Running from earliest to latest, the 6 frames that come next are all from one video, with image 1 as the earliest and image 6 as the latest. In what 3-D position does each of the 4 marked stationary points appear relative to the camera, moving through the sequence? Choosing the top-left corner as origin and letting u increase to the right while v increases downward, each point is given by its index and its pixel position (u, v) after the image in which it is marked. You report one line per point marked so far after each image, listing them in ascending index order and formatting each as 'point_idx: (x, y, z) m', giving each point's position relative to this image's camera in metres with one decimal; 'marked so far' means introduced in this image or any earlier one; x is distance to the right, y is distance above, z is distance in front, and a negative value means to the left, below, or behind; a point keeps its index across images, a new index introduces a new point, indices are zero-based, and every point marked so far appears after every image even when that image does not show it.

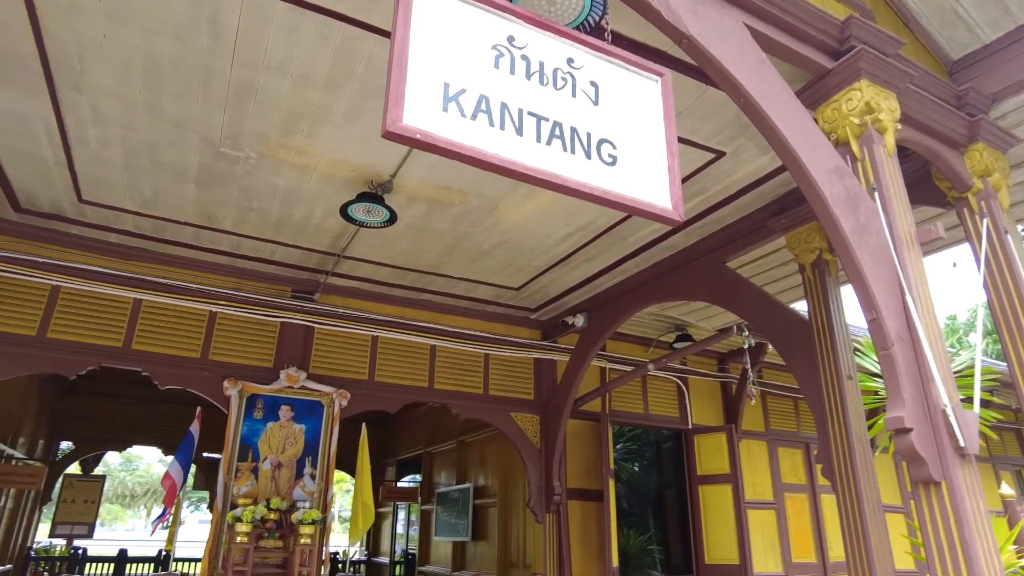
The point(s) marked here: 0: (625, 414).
0: (+1.1, -1.3, +6.5) m
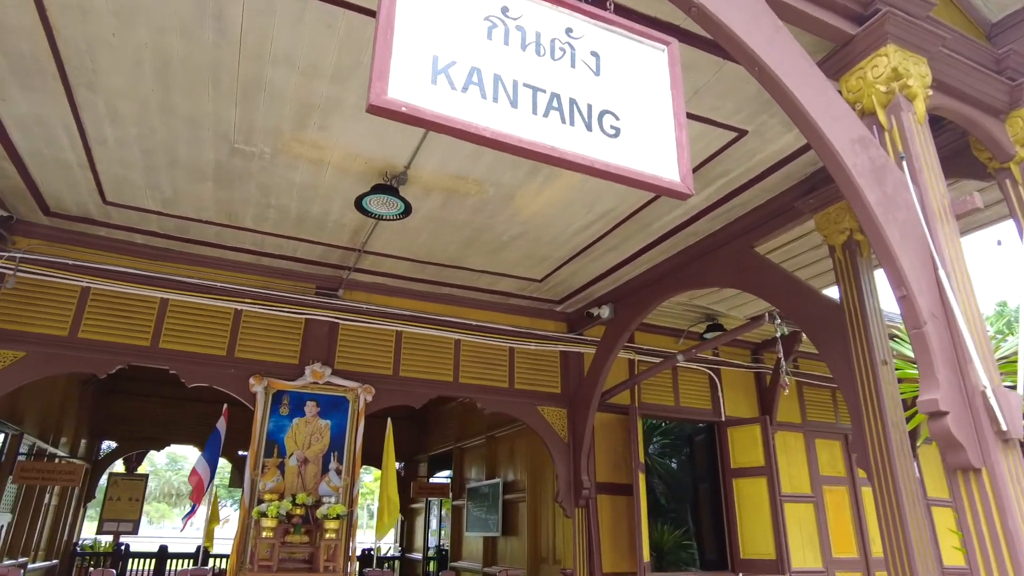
0: (+1.4, -1.2, +6.4) m
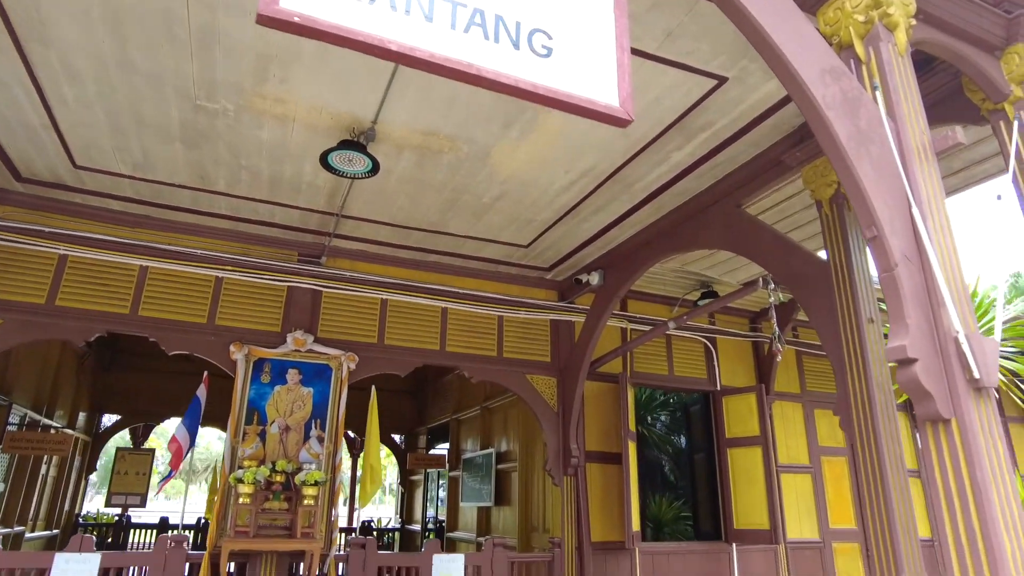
0: (+1.3, -0.8, +6.3) m
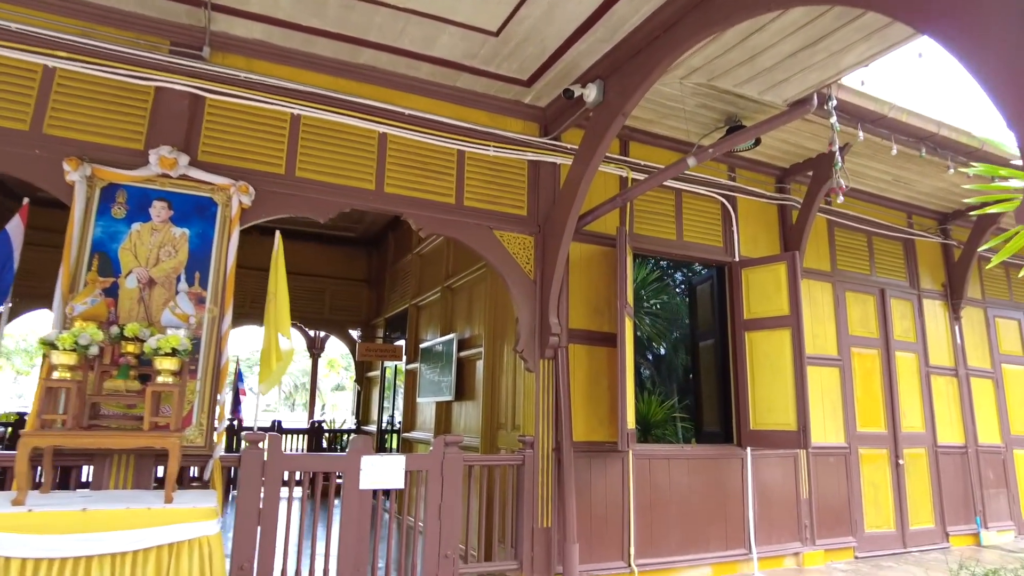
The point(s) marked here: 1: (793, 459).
0: (+1.0, +0.4, +4.9) m
1: (+2.2, -1.3, +5.1) m
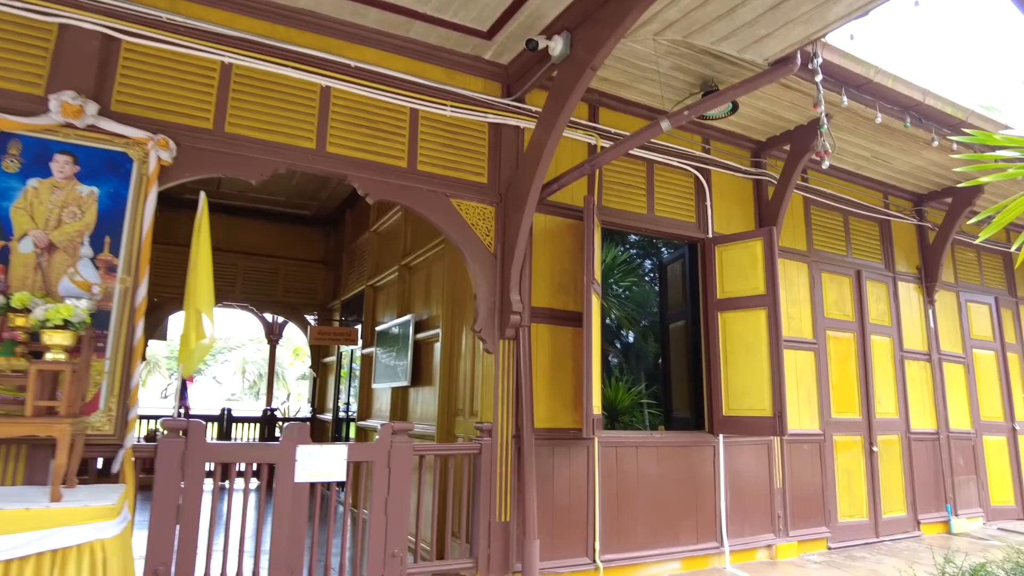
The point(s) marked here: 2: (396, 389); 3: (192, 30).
0: (+0.7, +0.5, +4.6) m
1: (+1.9, -1.2, +4.9) m
2: (-1.0, -0.9, +5.7) m
3: (-1.7, +1.4, +3.4) m
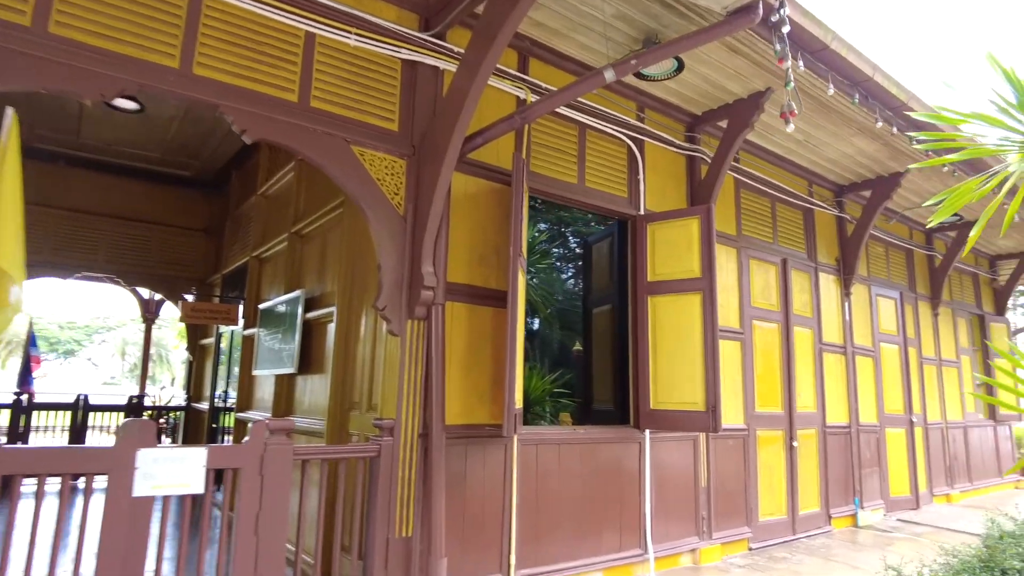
0: (+0.2, +0.7, +4.0) m
1: (+1.3, -1.1, +4.6) m
2: (-1.7, -0.7, +5.0) m
3: (-2.0, +1.5, +2.5) m
